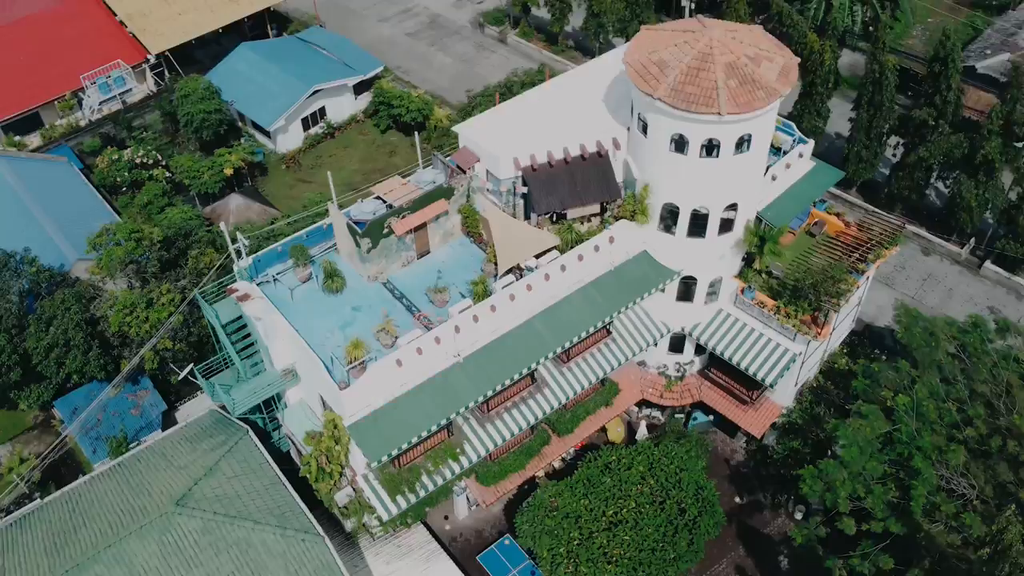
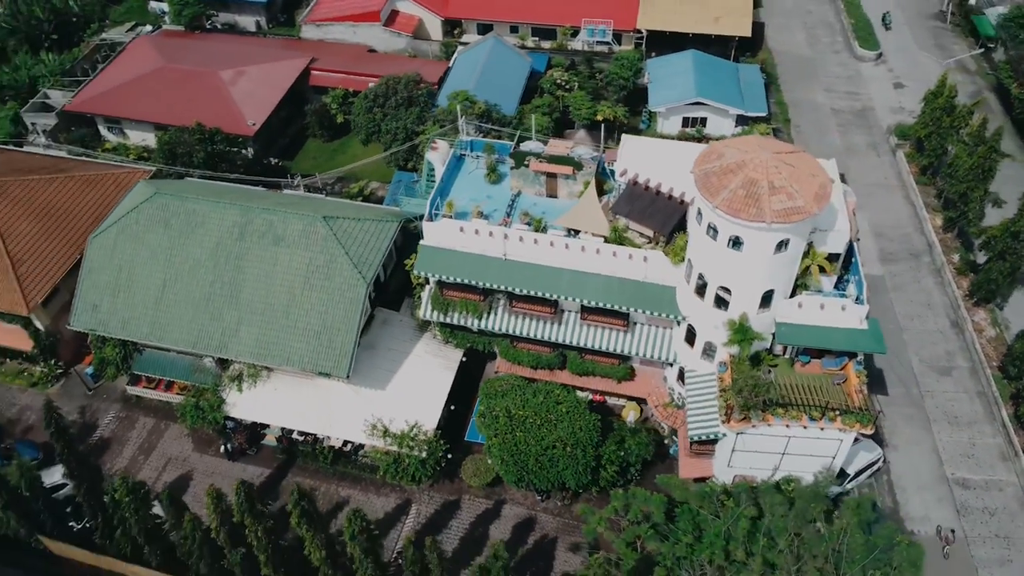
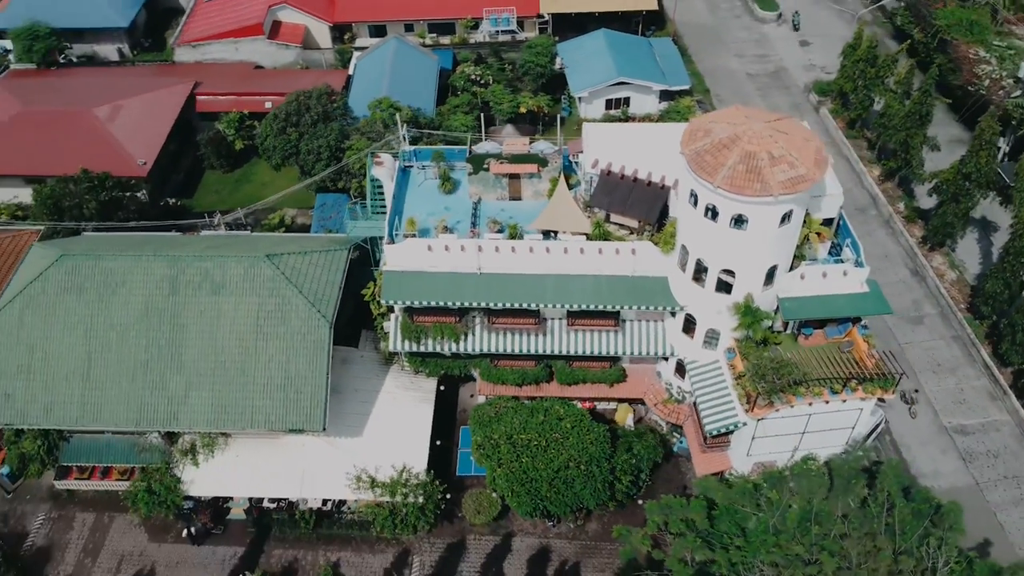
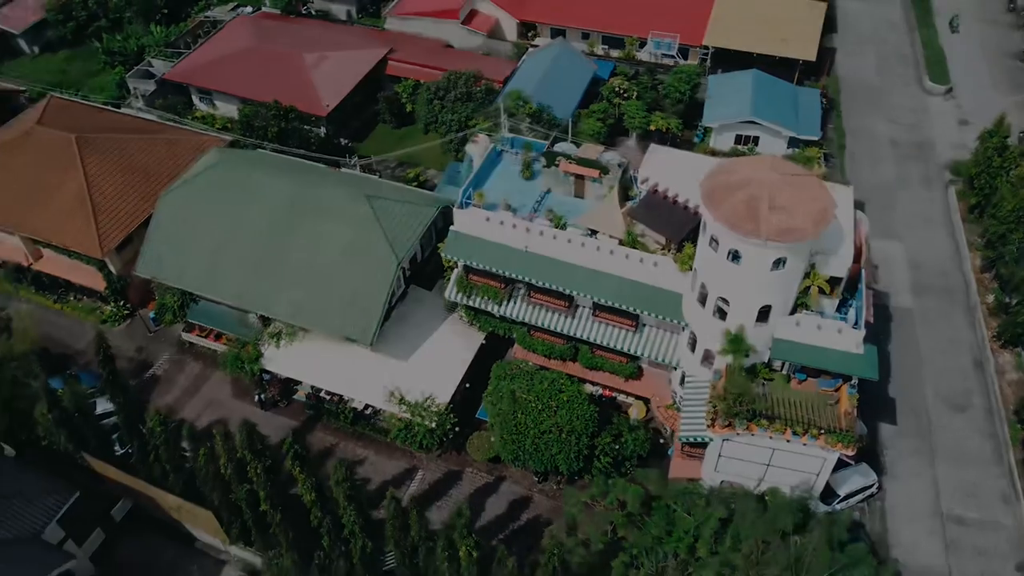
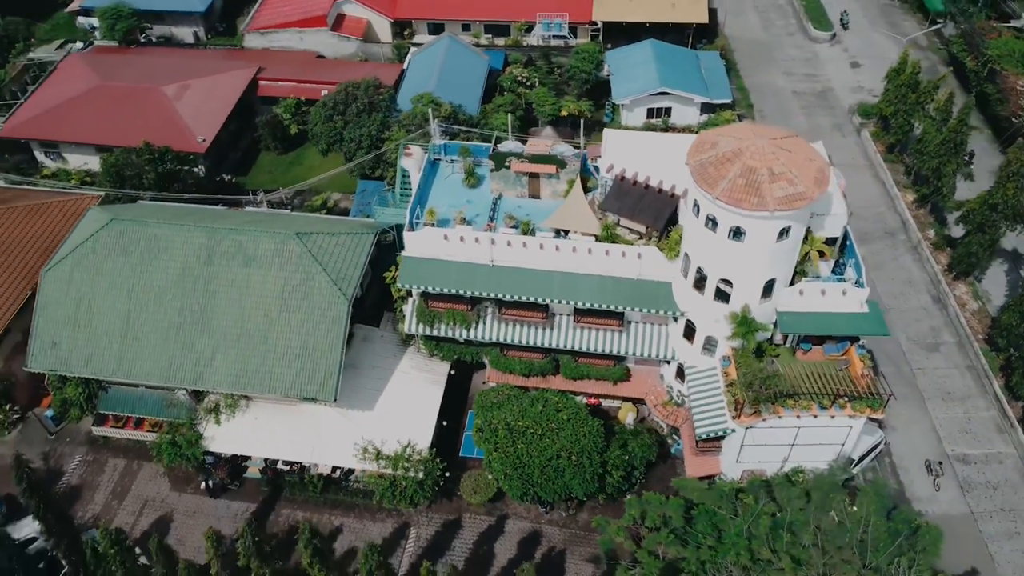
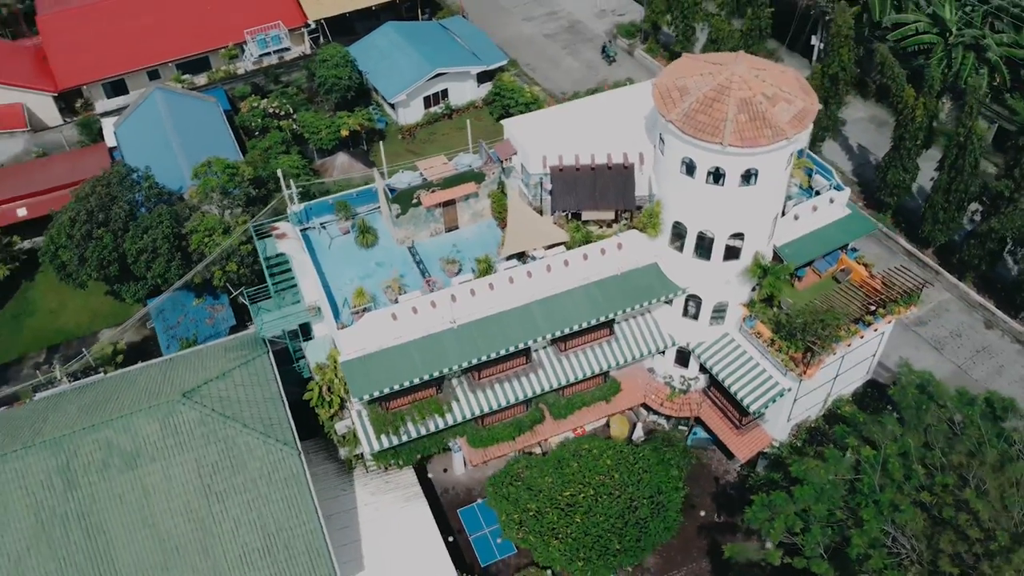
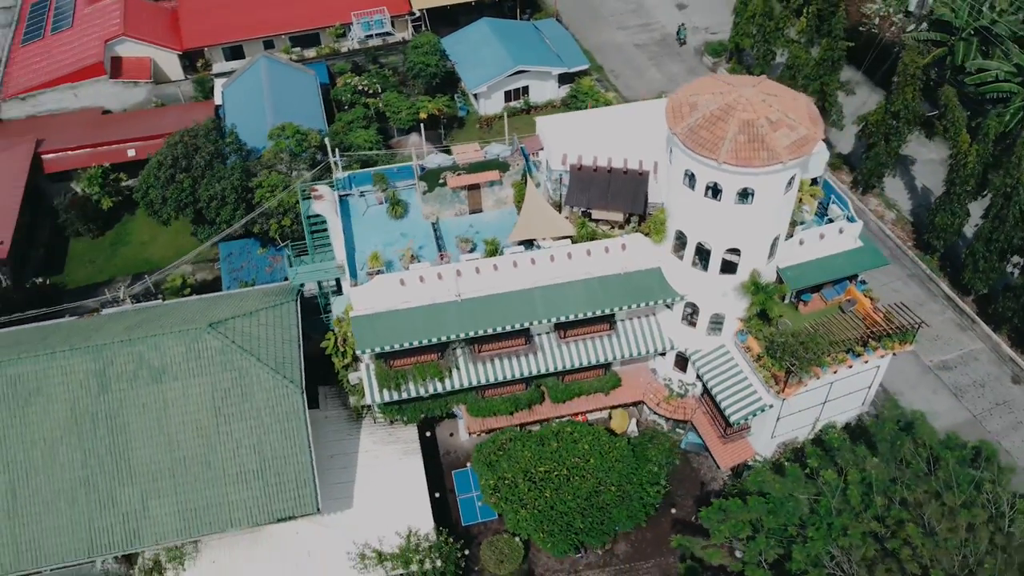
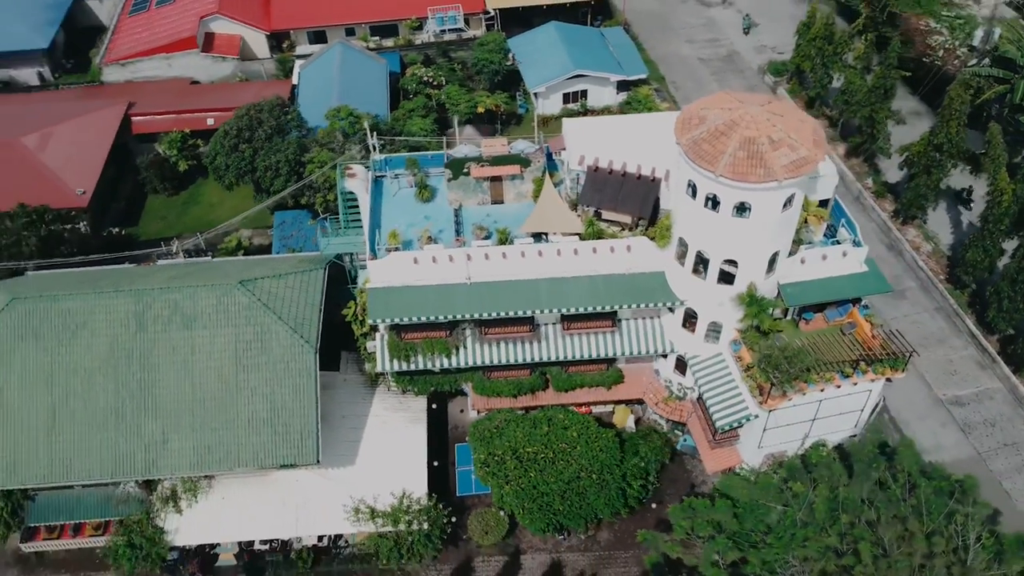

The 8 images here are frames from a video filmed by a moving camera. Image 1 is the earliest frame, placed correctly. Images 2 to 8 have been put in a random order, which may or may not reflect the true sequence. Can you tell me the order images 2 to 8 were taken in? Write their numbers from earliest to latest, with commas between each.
6, 7, 8, 3, 5, 2, 4
